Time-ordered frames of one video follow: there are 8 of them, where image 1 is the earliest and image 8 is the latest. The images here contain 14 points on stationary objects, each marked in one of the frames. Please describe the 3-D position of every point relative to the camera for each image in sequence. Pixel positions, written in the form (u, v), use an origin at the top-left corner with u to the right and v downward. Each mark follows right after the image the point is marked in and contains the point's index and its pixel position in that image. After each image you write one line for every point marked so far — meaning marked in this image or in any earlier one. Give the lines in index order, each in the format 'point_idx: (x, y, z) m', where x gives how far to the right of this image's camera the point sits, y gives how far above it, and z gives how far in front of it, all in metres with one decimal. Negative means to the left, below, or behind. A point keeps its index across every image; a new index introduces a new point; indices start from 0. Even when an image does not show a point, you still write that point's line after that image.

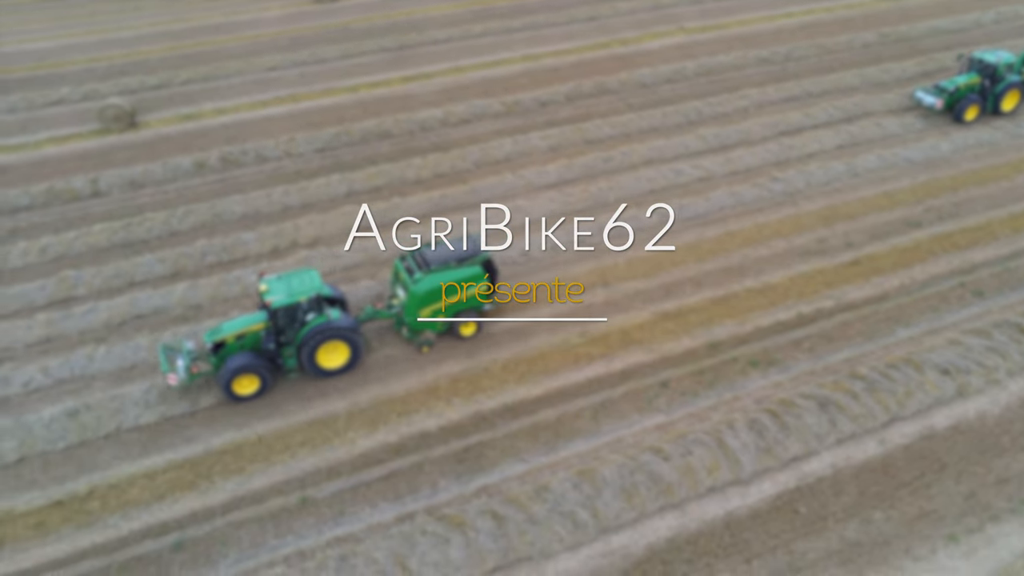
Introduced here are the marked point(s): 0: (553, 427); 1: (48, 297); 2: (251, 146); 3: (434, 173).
0: (+0.5, -1.7, +10.4) m
1: (-7.3, -0.2, +13.3) m
2: (-5.6, +3.1, +18.2) m
3: (-1.5, +2.3, +16.7) m
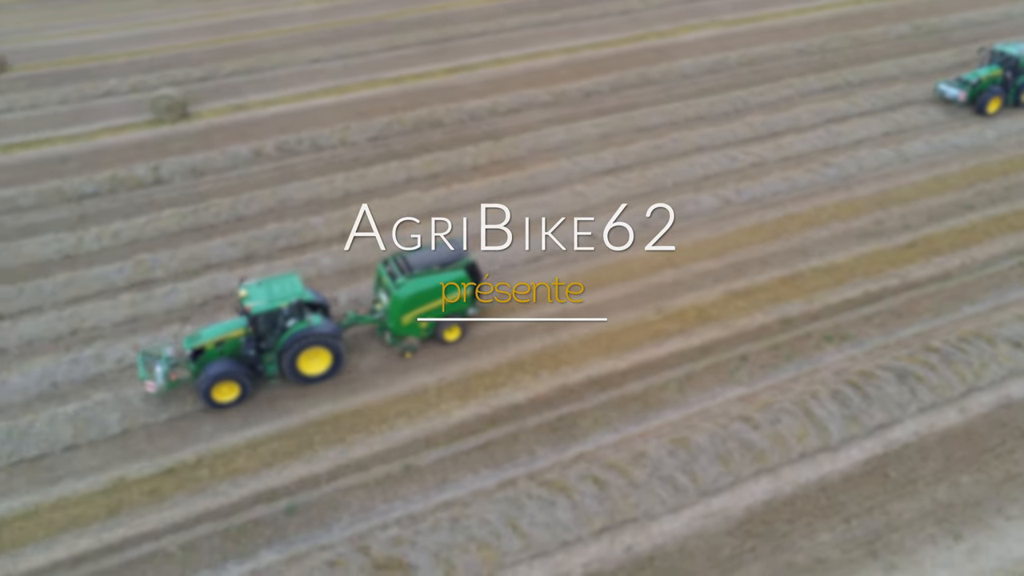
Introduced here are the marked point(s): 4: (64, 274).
0: (+1.6, -1.4, +10.8) m
1: (-6.2, +0.1, +13.6) m
2: (-4.5, +3.4, +18.5) m
3: (-0.4, +2.6, +17.1) m
4: (-7.3, +0.2, +13.8) m
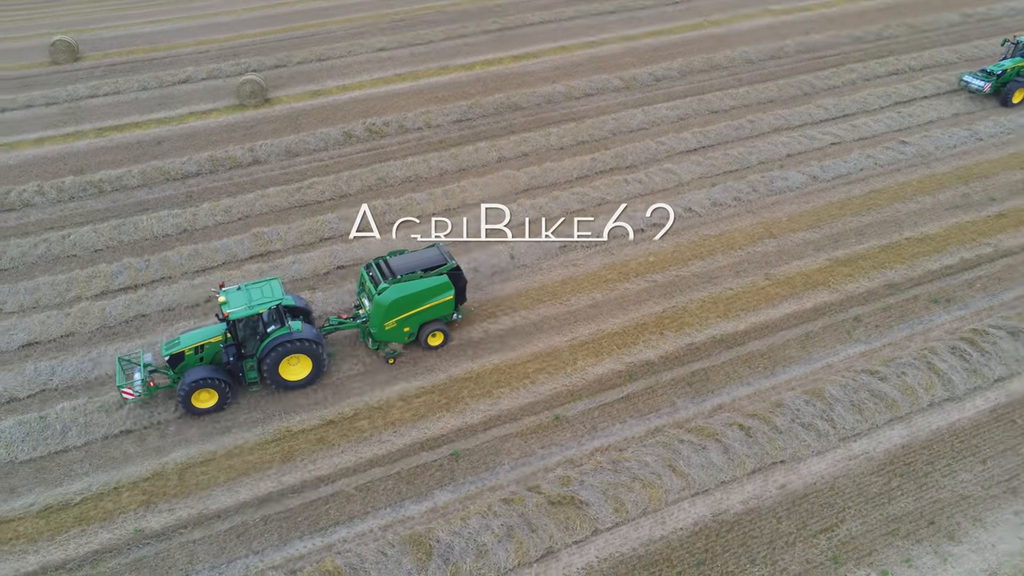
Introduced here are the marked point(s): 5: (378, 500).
0: (+3.4, -0.9, +11.4) m
1: (-4.4, +0.6, +14.2) m
2: (-2.7, +3.9, +19.1) m
3: (+1.3, +3.1, +17.7) m
4: (-5.6, +0.7, +14.4) m
5: (-1.5, -2.4, +9.5) m
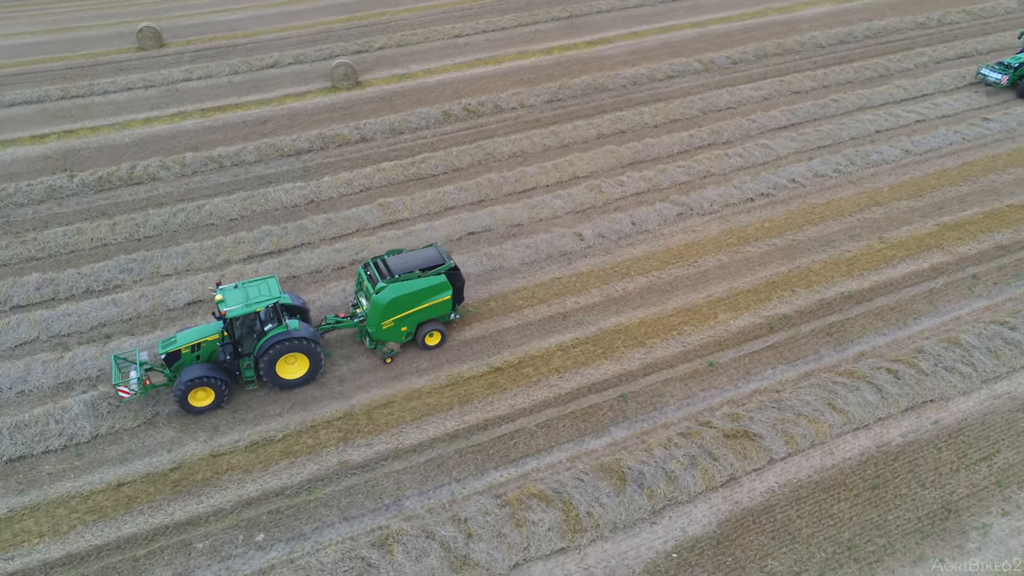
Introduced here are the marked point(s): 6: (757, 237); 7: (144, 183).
0: (+5.5, -0.3, +12.1) m
1: (-2.4, +1.2, +14.9) m
2: (-0.7, +4.5, +19.8) m
3: (+3.4, +3.7, +18.4) m
4: (-3.5, +1.3, +15.2) m
5: (+0.6, -1.8, +10.2) m
6: (+4.1, +0.9, +14.0) m
7: (-7.2, +2.1, +16.5) m
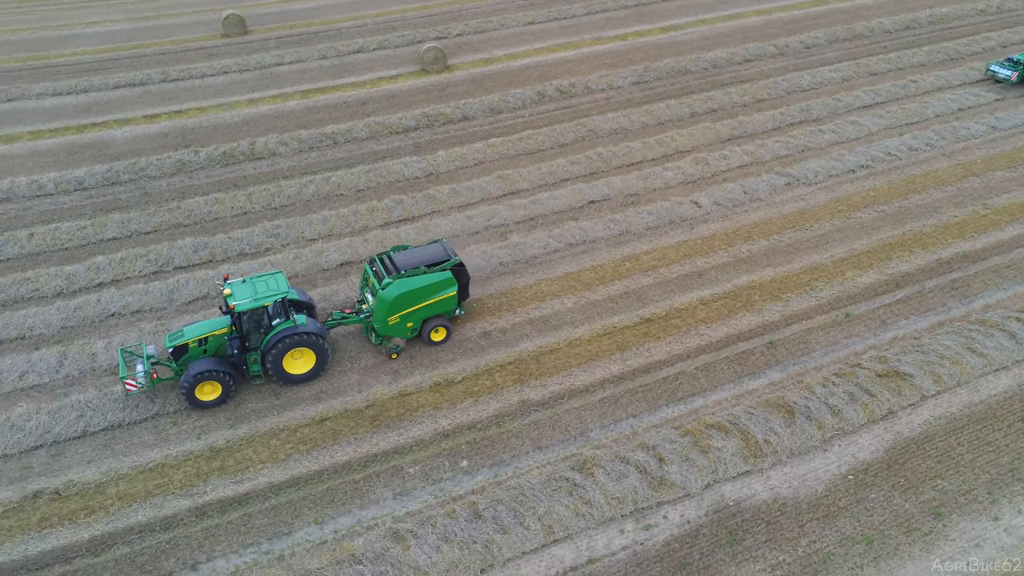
0: (+7.6, +0.3, +12.9) m
1: (-0.2, +1.8, +15.7) m
2: (+1.5, +5.1, +20.6) m
3: (+5.6, +4.3, +19.2) m
4: (-1.3, +1.9, +16.0) m
5: (+2.7, -1.2, +11.0) m
6: (+6.2, +1.5, +14.8) m
7: (-5.1, +2.7, +17.3) m
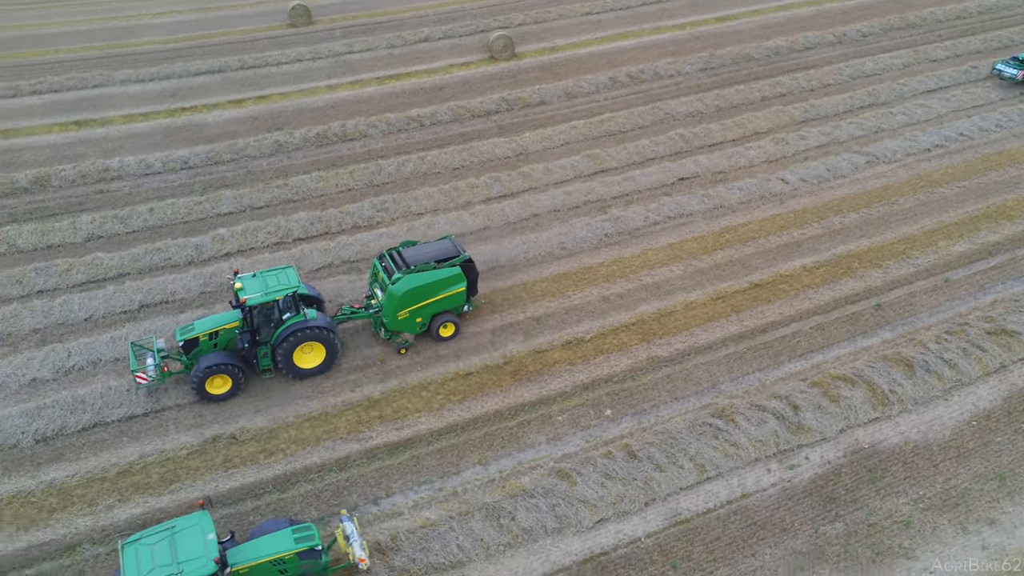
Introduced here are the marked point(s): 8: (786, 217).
0: (+9.4, +0.8, +13.6) m
1: (+1.5, +2.3, +16.4) m
2: (+3.2, +5.6, +21.3) m
3: (+7.3, +4.8, +19.9) m
4: (+0.4, +2.4, +16.7) m
5: (+4.5, -0.7, +11.7) m
6: (+8.0, +2.0, +15.5) m
7: (-3.3, +3.2, +18.0) m
8: (+4.8, +1.2, +14.7) m
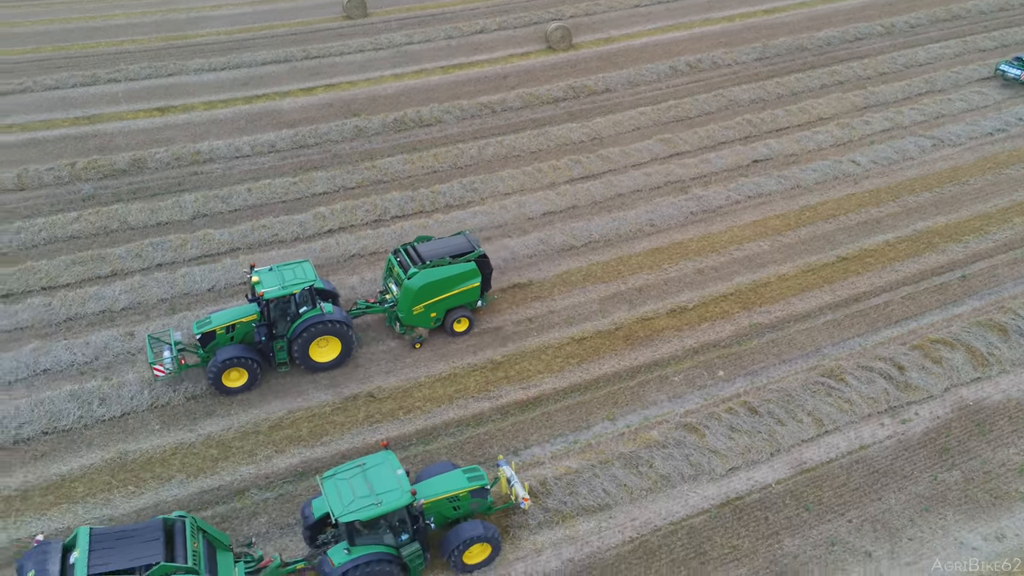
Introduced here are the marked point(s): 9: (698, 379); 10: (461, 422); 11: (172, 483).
0: (+11.0, +1.2, +14.2) m
1: (+3.1, +2.8, +17.0) m
2: (+4.8, +6.0, +21.9) m
3: (+8.9, +5.2, +20.5) m
4: (+2.0, +2.9, +17.3) m
5: (+6.0, -0.2, +12.3) m
6: (+9.5, +2.4, +16.1) m
7: (-1.7, +3.6, +18.6) m
8: (+6.3, +1.7, +15.3) m
9: (+2.4, -1.2, +11.1) m
10: (-0.6, -1.7, +10.4) m
11: (-3.8, -2.2, +9.5) m
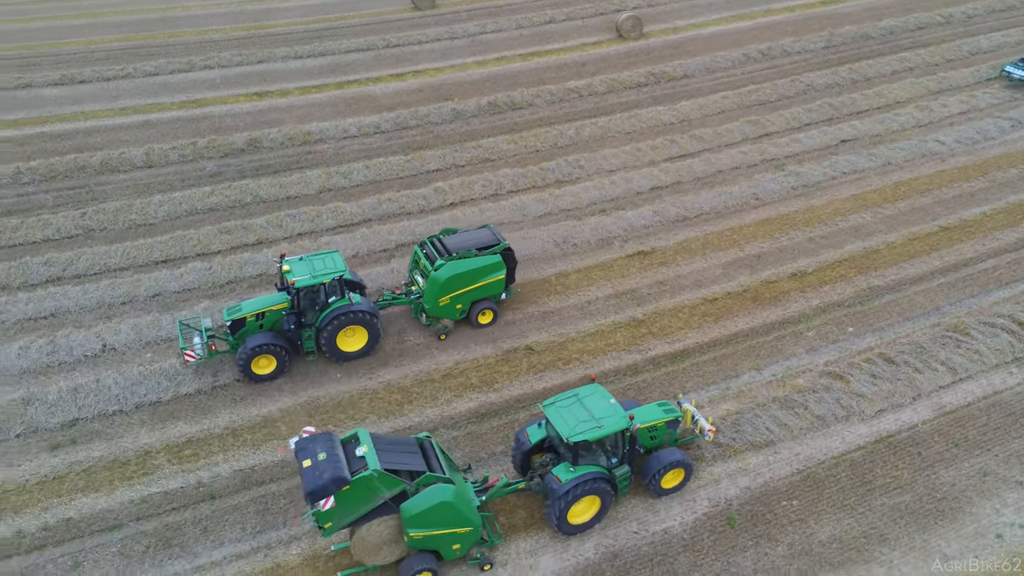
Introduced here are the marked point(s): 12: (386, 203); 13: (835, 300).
0: (+13.0, +1.8, +15.0) m
1: (+5.1, +3.3, +17.8) m
2: (+6.8, +6.5, +22.7) m
3: (+10.9, +5.8, +21.3) m
4: (+4.0, +3.4, +18.1) m
5: (+8.1, +0.3, +13.1) m
6: (+11.6, +2.9, +16.9) m
7: (+0.3, +4.2, +19.4) m
8: (+8.4, +2.2, +16.1) m
9: (+4.5, -0.7, +11.9) m
10: (+1.4, -1.1, +11.2) m
11: (-1.8, -1.6, +10.3) m
12: (-2.3, +1.5, +15.2) m
13: (+4.8, -0.2, +12.6) m
